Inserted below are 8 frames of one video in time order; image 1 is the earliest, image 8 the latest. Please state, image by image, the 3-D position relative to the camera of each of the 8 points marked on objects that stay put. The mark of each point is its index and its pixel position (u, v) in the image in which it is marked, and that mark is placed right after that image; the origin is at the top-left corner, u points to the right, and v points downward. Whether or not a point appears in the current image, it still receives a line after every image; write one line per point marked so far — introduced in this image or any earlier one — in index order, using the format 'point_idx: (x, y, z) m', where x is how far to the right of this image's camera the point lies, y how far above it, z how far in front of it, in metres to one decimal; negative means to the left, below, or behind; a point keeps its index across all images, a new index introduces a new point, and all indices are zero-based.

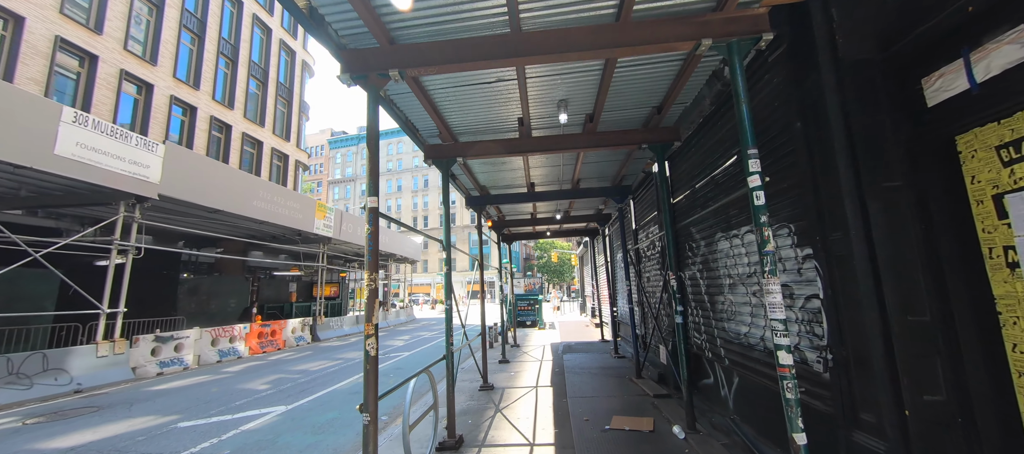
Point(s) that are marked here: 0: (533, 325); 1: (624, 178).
0: (+1.1, -5.1, +18.4) m
1: (+2.3, +1.0, +7.3) m
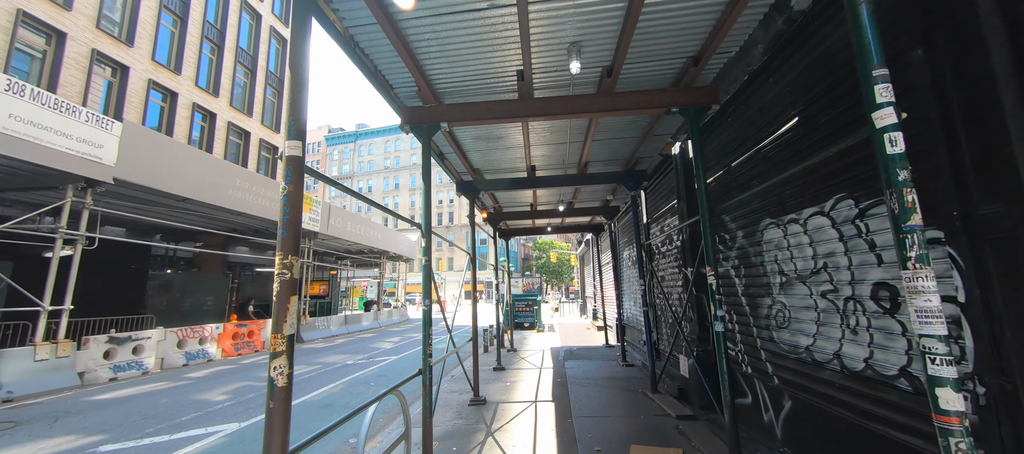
0: (+1.0, -5.0, +17.4) m
1: (+2.3, +1.2, +6.4) m
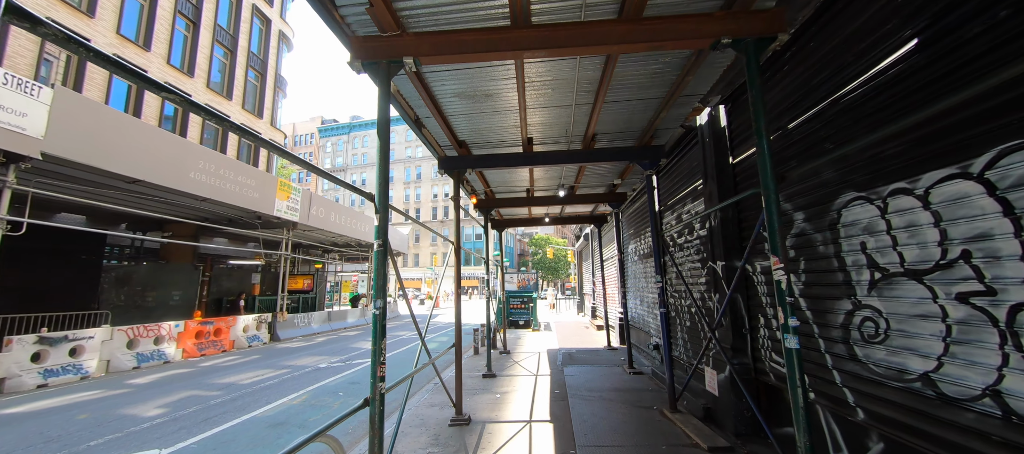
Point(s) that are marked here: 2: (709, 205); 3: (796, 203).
0: (+0.7, -4.6, +16.4) m
1: (+2.2, +1.4, +5.3) m
2: (+2.7, +0.3, +4.8) m
3: (+2.7, +0.2, +3.3) m
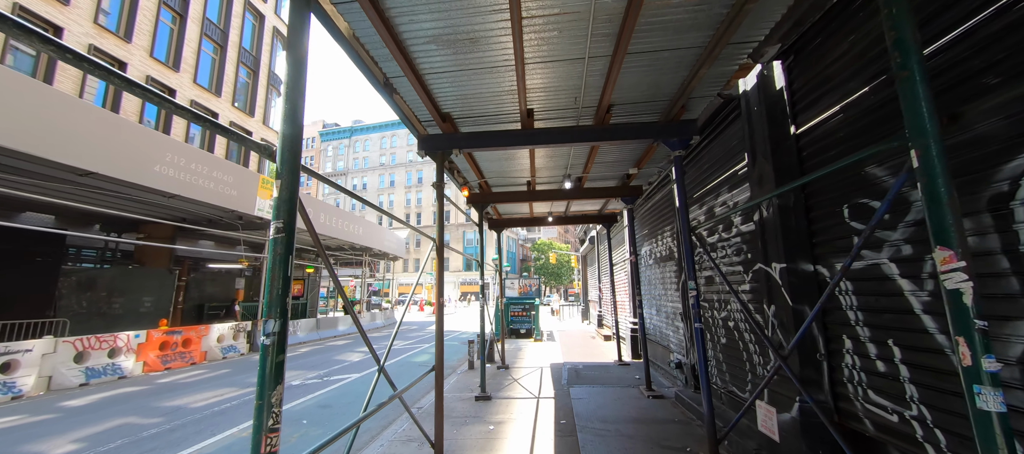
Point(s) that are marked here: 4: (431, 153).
0: (+0.7, -4.7, +15.3) m
1: (+2.1, +1.5, +4.3) m
2: (+2.7, +0.4, +3.8) m
3: (+2.6, +0.3, +2.3) m
4: (-1.1, +1.0, +4.6) m
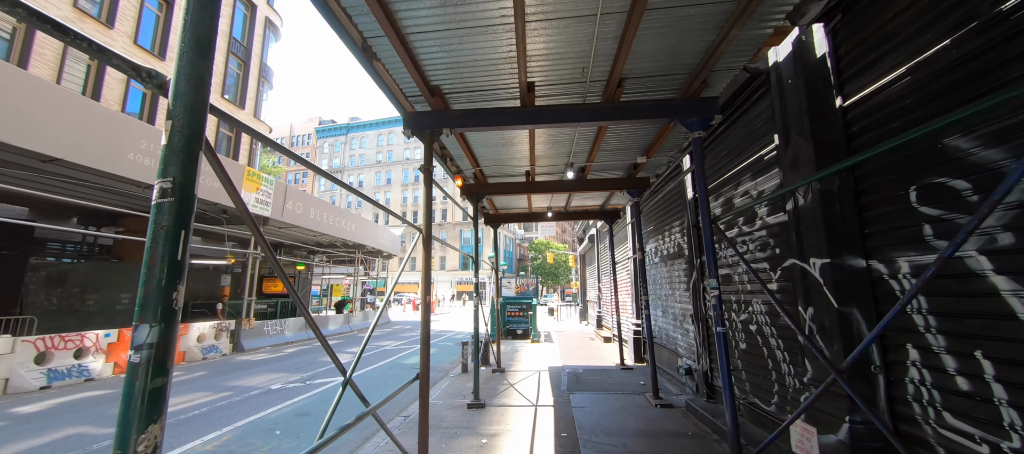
0: (+0.6, -4.6, +14.8) m
1: (+2.1, +1.6, +3.8) m
2: (+2.6, +0.5, +3.3) m
3: (+2.6, +0.4, +1.8) m
4: (-1.1, +1.1, +4.1) m
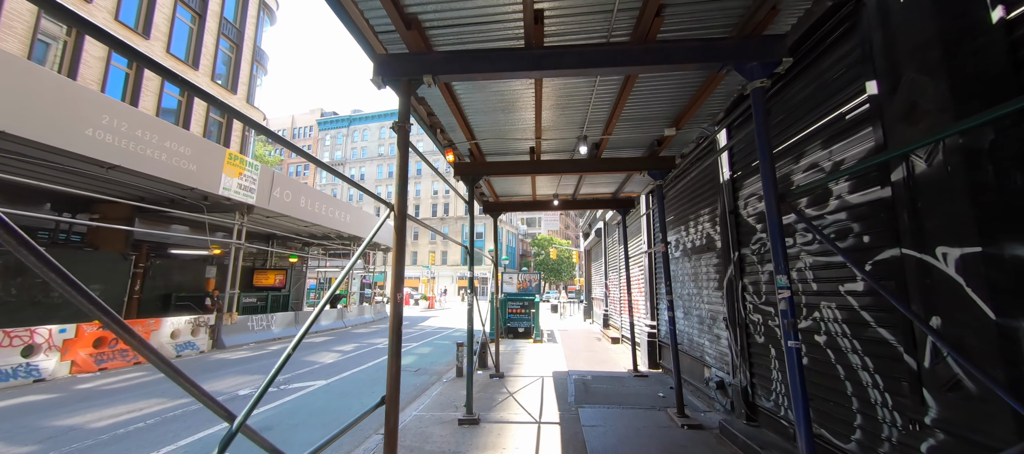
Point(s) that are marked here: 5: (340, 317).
0: (+0.6, -4.3, +14.0) m
1: (+2.1, +1.7, +2.9) m
2: (+2.6, +0.6, +2.4) m
3: (+2.6, +0.6, +0.8) m
4: (-1.1, +1.3, +3.2) m
5: (-8.5, -4.5, +17.3) m
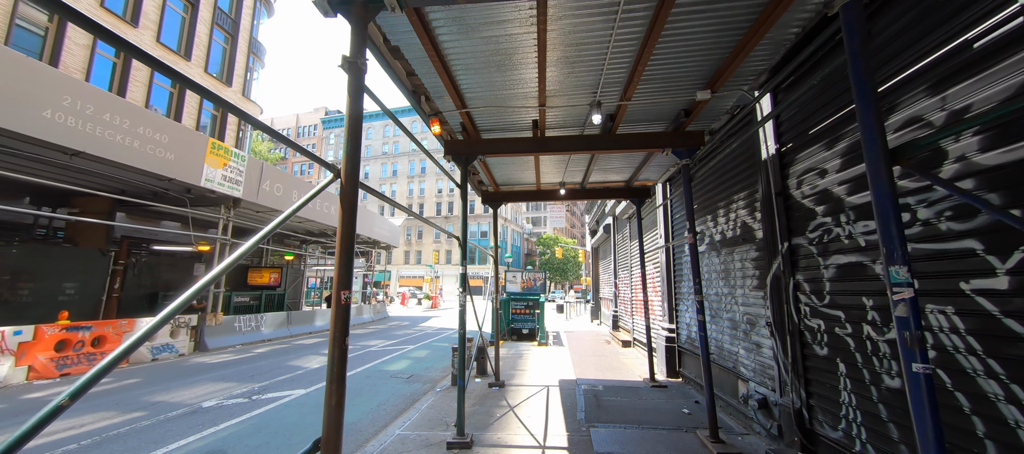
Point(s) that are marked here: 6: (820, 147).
0: (+0.7, -4.1, +13.1) m
1: (+2.1, +1.9, +2.0) m
2: (+2.6, +0.8, +1.5) m
3: (+2.5, +0.7, 0.0) m
4: (-1.1, +1.5, +2.4) m
5: (-8.3, -4.3, +16.6) m
6: (+2.9, +0.8, +3.3) m
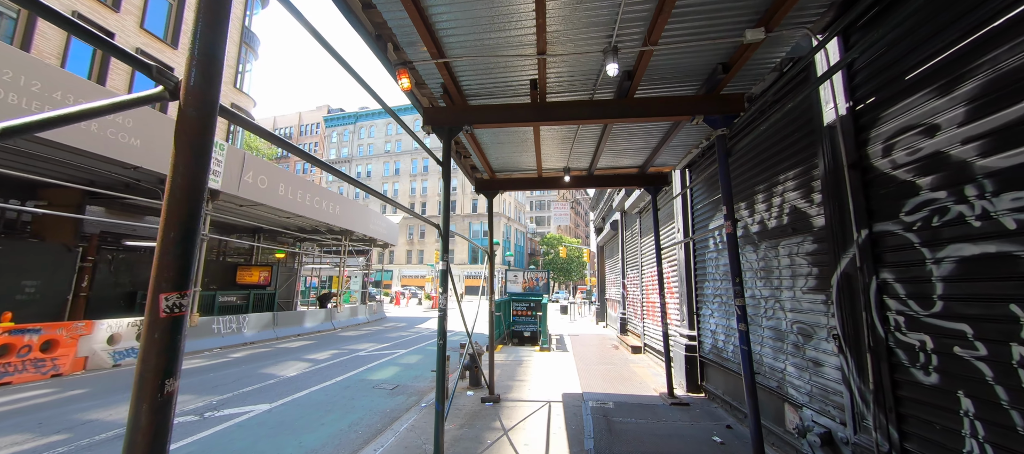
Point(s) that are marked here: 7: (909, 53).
0: (+0.7, -4.0, +12.2) m
1: (+2.0, +2.0, +1.1) m
2: (+2.5, +0.9, +0.6) m
3: (+2.4, +0.9, -0.9) m
4: (-1.2, +1.6, +1.5) m
5: (-8.3, -4.1, +15.8) m
6: (+2.8, +0.9, +2.3) m
7: (+2.8, +1.2, +2.4) m
